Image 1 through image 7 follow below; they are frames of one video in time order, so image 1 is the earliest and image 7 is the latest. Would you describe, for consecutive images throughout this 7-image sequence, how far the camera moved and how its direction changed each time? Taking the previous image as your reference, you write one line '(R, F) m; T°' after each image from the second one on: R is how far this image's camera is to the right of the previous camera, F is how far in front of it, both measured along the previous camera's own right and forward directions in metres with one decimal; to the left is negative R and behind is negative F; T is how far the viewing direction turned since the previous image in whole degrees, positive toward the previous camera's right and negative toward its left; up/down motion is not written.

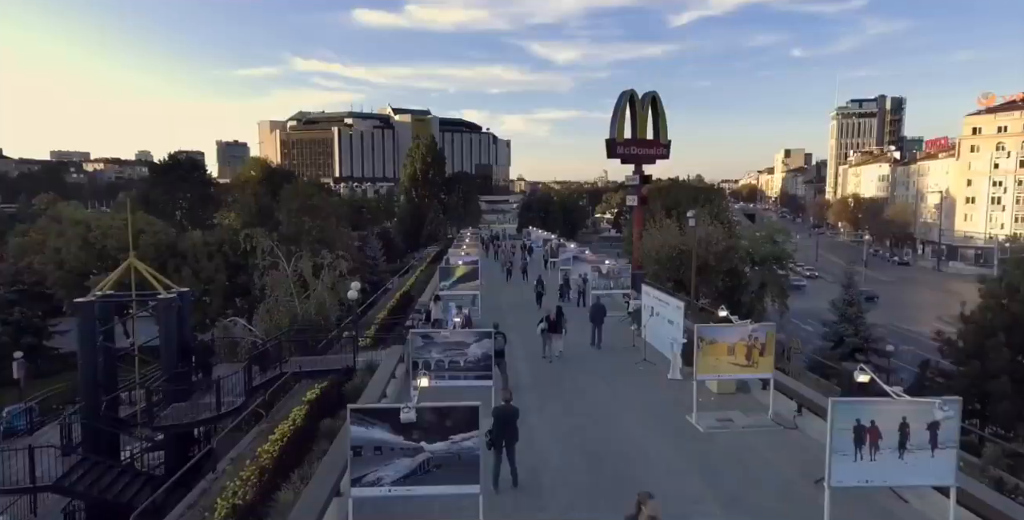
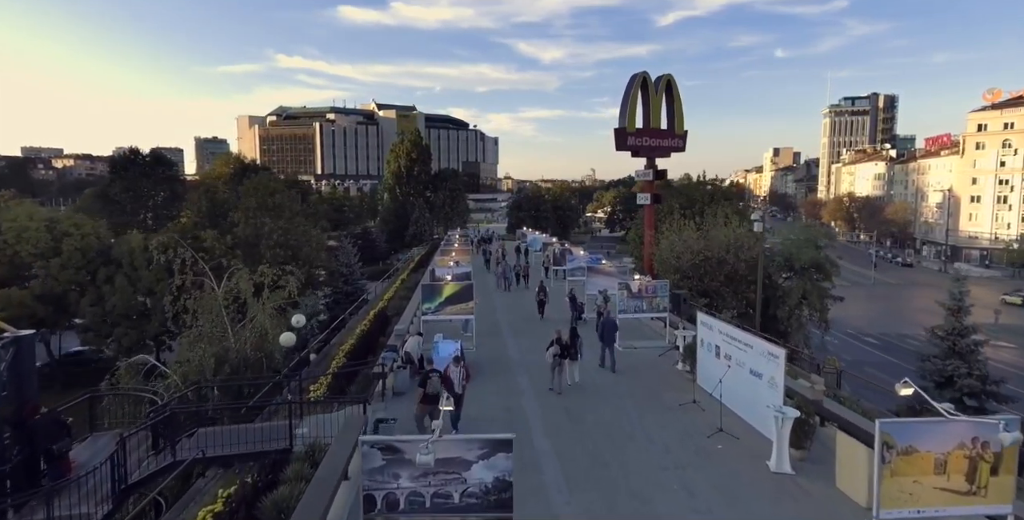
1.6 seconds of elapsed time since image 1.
(-0.5, +4.7) m; +1°
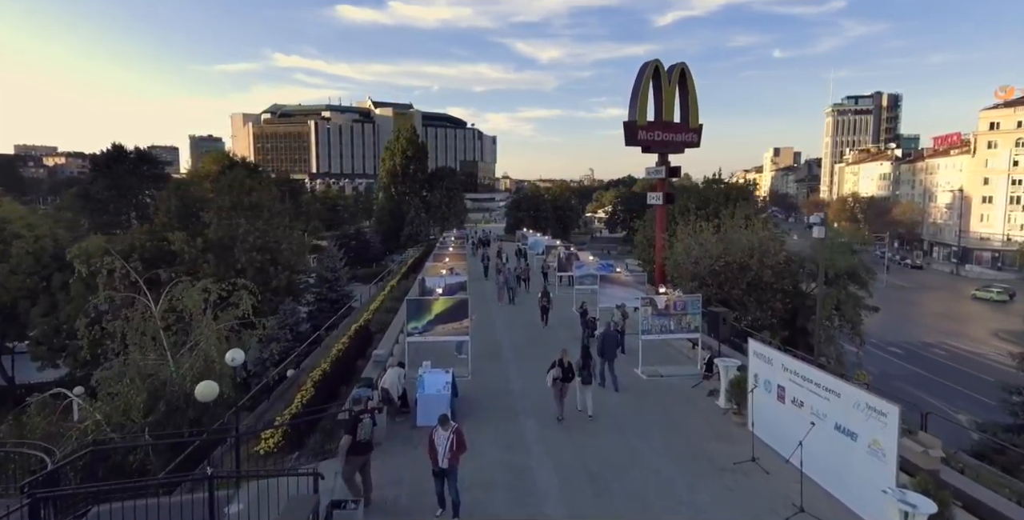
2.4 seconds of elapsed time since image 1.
(-0.1, +2.7) m; 0°
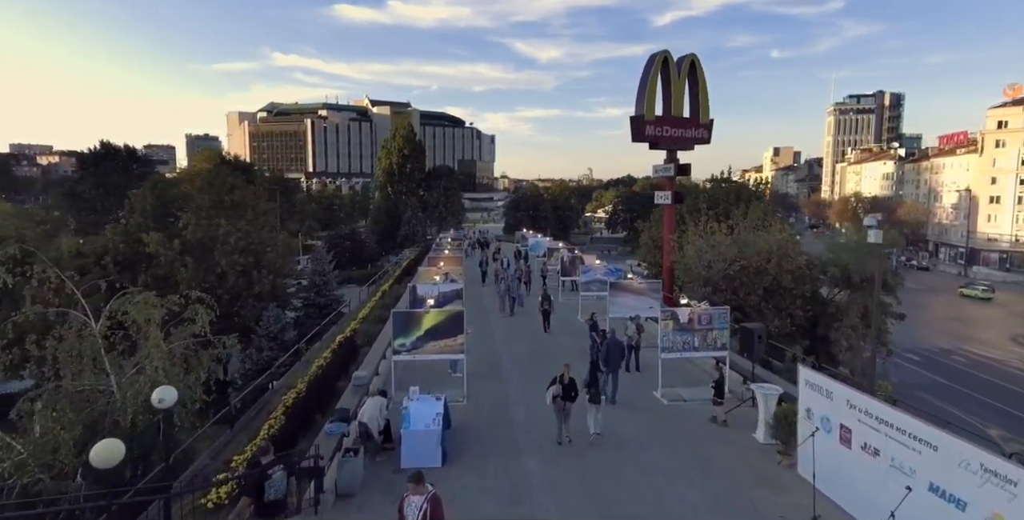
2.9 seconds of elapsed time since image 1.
(-0.1, +1.7) m; 0°
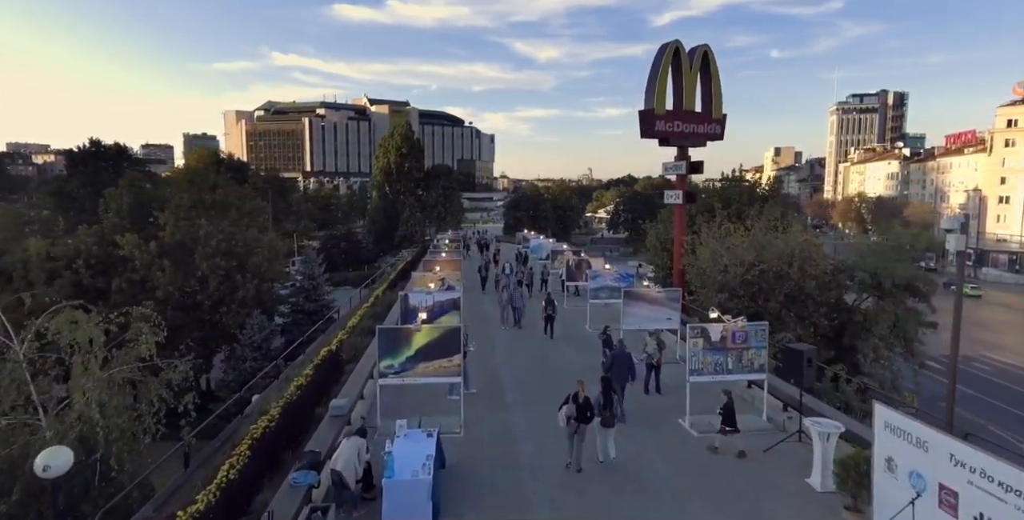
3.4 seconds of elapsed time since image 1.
(-0.1, +1.7) m; 0°
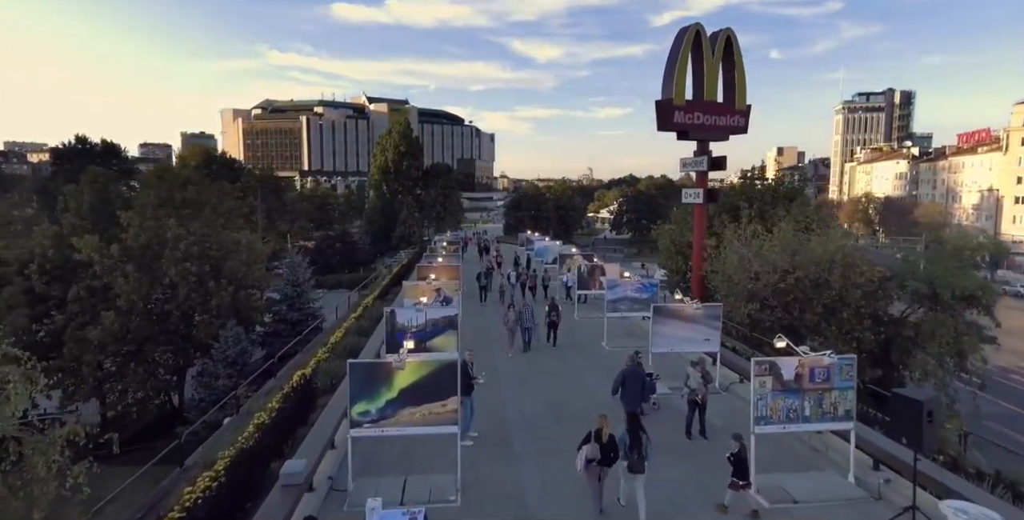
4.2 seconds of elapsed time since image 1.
(-0.2, +2.4) m; 0°
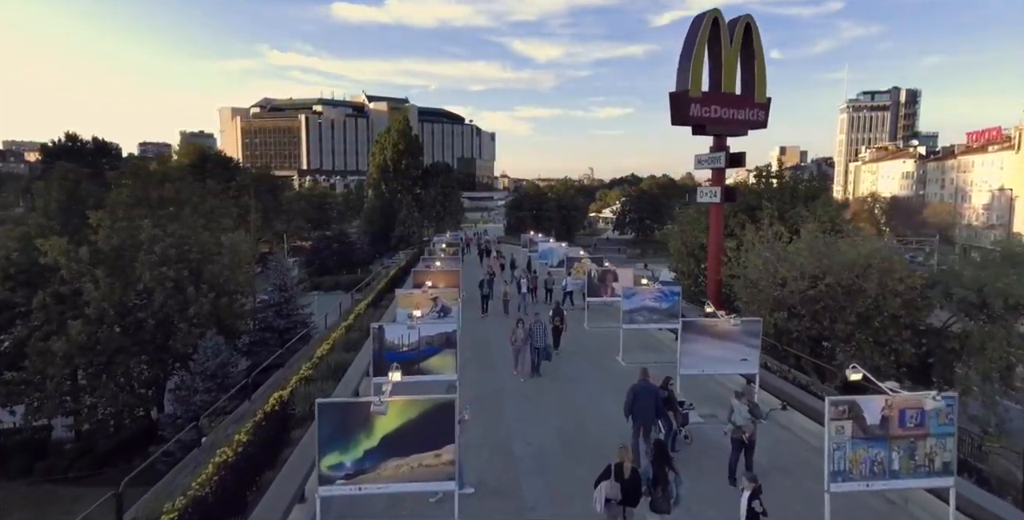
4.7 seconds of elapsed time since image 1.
(-0.1, +1.7) m; 0°
